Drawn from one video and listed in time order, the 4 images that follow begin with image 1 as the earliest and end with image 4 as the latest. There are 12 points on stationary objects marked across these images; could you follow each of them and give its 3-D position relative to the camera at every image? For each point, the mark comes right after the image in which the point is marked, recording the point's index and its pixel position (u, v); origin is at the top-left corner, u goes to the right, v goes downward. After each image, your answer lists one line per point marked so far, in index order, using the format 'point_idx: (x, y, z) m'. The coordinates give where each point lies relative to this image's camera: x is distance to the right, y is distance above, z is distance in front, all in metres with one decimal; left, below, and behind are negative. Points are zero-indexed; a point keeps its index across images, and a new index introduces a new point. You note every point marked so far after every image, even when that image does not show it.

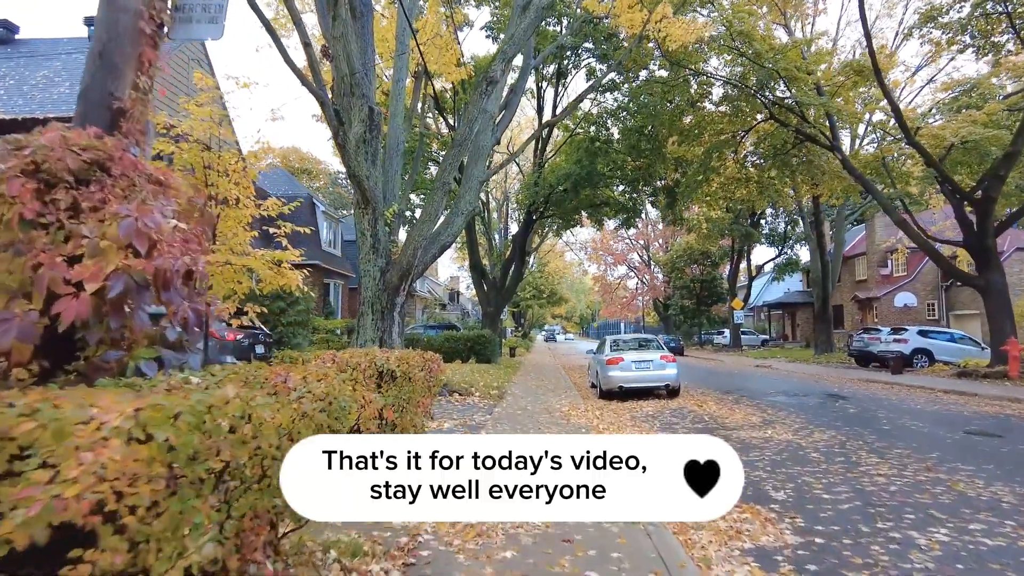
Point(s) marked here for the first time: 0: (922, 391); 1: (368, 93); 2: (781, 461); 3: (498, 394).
0: (+10.0, -2.5, +15.2) m
1: (-2.9, +3.9, +12.5) m
2: (+3.0, -1.9, +7.0) m
3: (-0.3, -2.1, +12.1) m
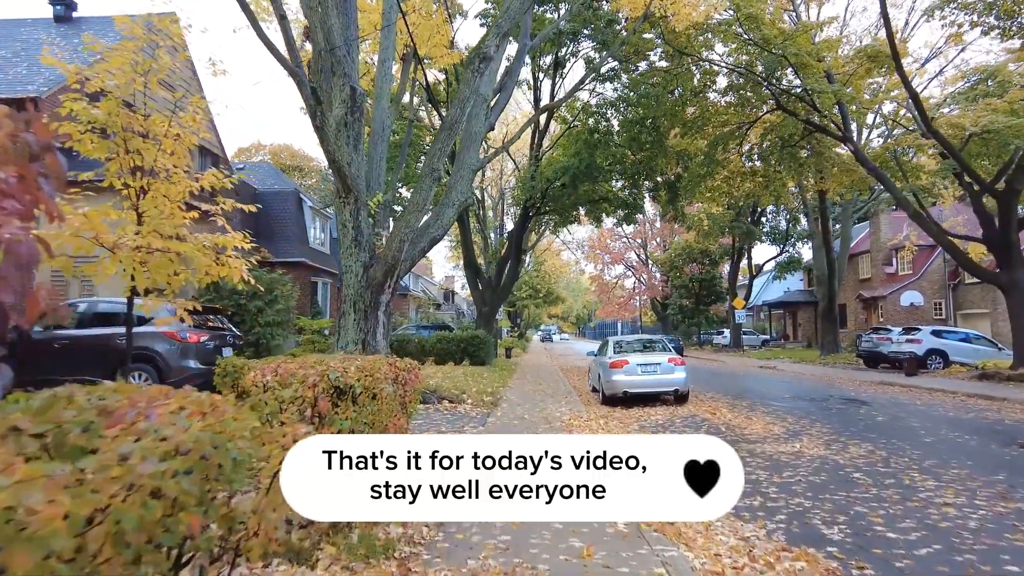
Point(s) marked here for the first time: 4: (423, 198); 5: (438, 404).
0: (+9.9, -2.5, +14.3) m
1: (-3.0, +4.0, +11.4) m
2: (+3.0, -1.9, +6.0) m
3: (-0.4, -2.0, +11.1) m
4: (-1.6, +1.7, +11.6) m
5: (-1.3, -2.0, +10.5) m
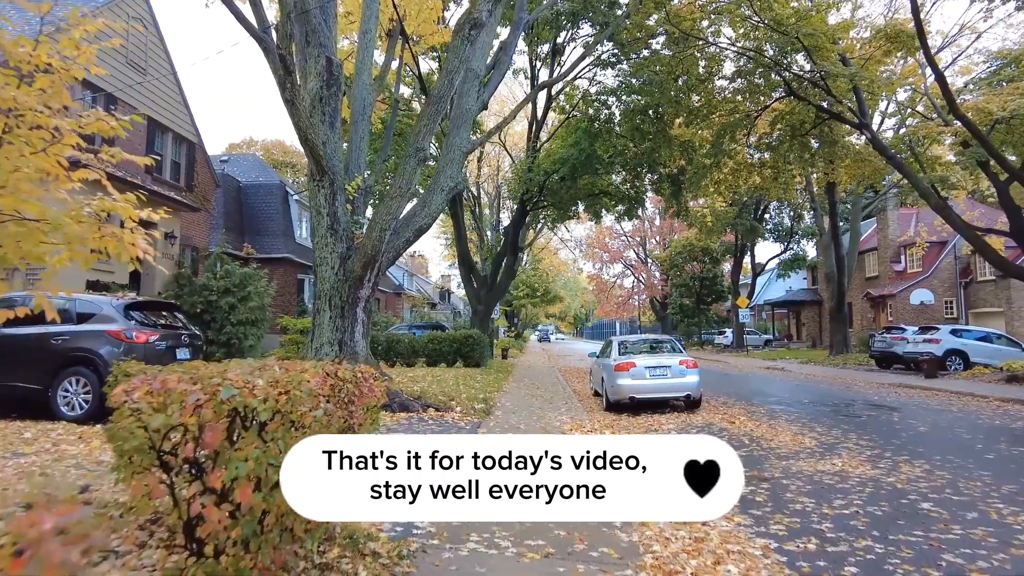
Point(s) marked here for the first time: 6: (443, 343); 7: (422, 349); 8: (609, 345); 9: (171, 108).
0: (+9.8, -2.4, +13.1) m
1: (-3.1, +4.0, +10.3) m
2: (+2.9, -1.8, +4.8) m
3: (-0.5, -1.9, +9.9) m
4: (-1.7, +1.8, +10.4) m
5: (-1.4, -1.9, +9.3) m
6: (-2.2, -1.7, +19.8) m
7: (-2.9, -1.9, +19.7) m
8: (+2.0, -1.2, +13.0) m
9: (-9.1, +4.8, +16.7) m
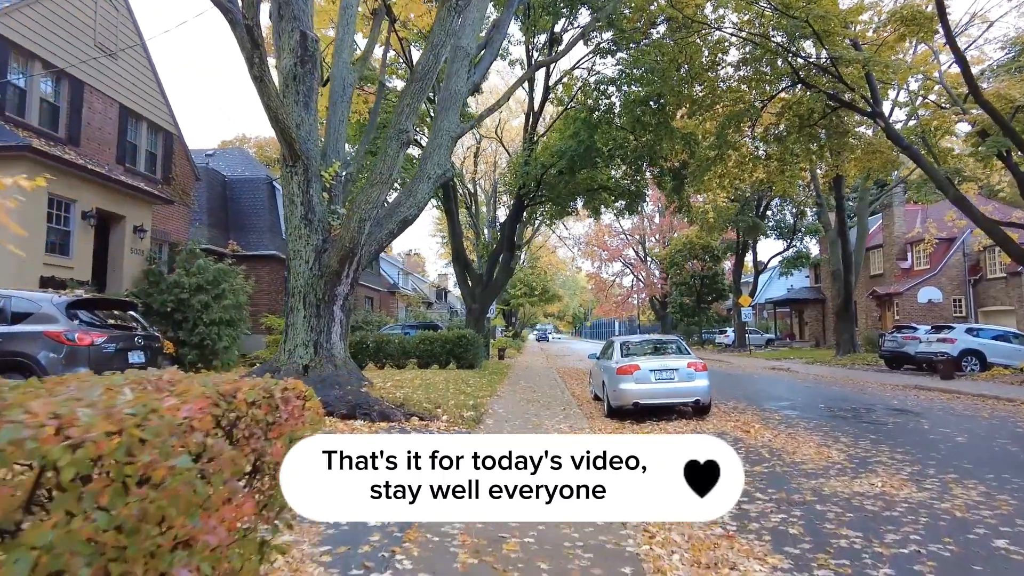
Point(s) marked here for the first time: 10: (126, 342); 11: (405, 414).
0: (+9.7, -2.3, +12.3) m
1: (-3.2, +4.1, +9.3) m
2: (+2.8, -1.7, +3.9) m
3: (-0.6, -1.9, +9.0) m
4: (-1.9, +1.9, +9.5) m
5: (-1.5, -1.8, +8.4) m
6: (-2.3, -1.7, +18.9) m
7: (-3.0, -1.9, +18.8) m
8: (+1.9, -1.1, +12.1) m
9: (-9.3, +4.9, +15.8) m
10: (-4.8, -0.7, +7.8) m
11: (-1.5, -1.7, +8.7) m
